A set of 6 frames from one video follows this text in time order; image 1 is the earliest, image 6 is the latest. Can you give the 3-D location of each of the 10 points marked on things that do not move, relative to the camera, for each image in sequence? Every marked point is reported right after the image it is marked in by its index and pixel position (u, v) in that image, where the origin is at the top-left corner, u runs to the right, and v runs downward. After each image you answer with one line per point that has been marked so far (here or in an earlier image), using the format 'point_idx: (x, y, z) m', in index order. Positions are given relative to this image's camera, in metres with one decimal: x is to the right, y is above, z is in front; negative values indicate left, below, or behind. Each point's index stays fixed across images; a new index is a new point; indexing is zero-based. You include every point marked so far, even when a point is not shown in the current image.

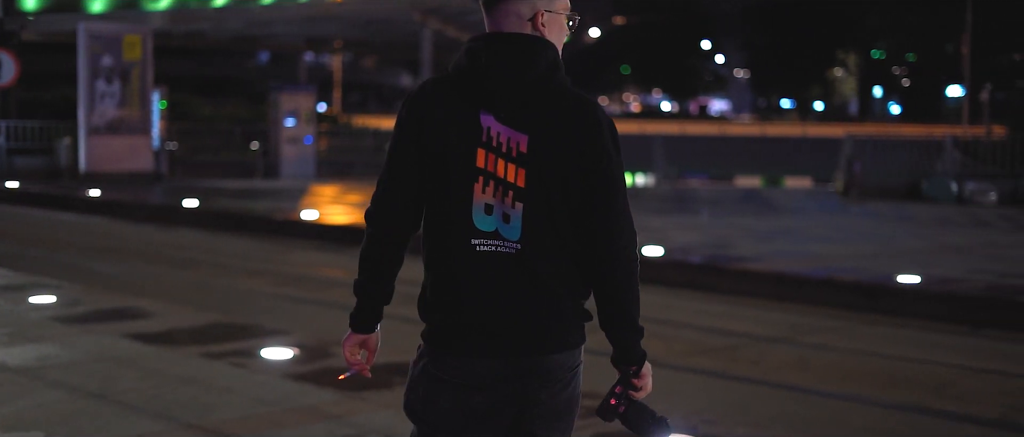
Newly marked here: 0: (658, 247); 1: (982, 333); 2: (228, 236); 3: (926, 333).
0: (+1.2, -0.2, +12.7) m
1: (+2.8, -0.7, +9.3) m
2: (-2.7, -0.2, +15.0) m
3: (+2.4, -0.7, +9.3) m
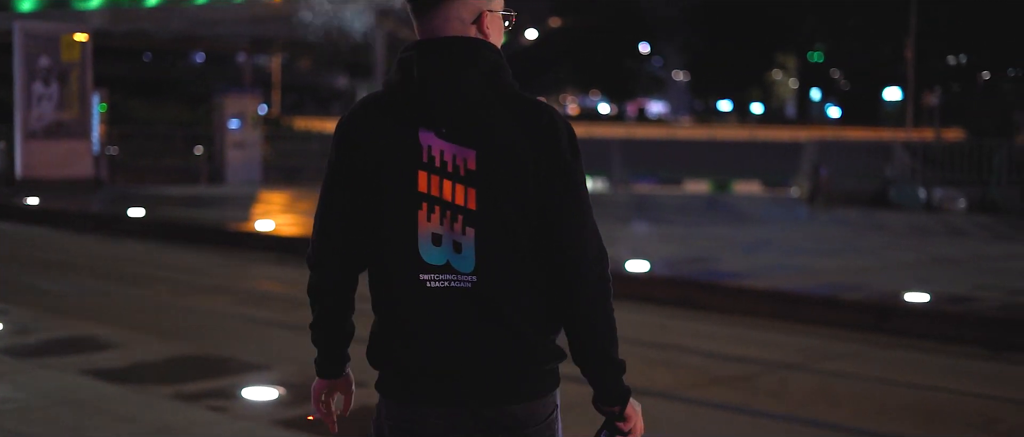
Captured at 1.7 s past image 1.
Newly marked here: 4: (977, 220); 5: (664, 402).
0: (+1.0, -0.3, +12.0) m
1: (+2.7, -0.8, +8.7) m
2: (-3.0, -0.3, +14.1) m
3: (+2.4, -0.8, +8.6) m
4: (+5.6, 0.0, +18.7) m
5: (+0.7, -0.9, +7.3) m
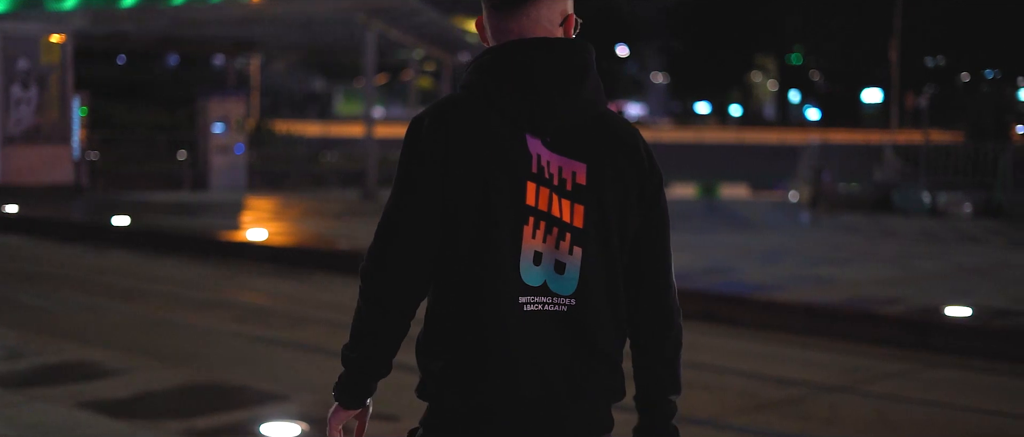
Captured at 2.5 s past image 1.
0: (+1.1, -0.4, +11.5) m
1: (+2.9, -0.8, +8.2) m
2: (-3.0, -0.4, +13.5) m
3: (+2.5, -0.8, +8.1) m
4: (+5.5, -0.1, +18.2) m
5: (+0.9, -0.9, +6.8) m
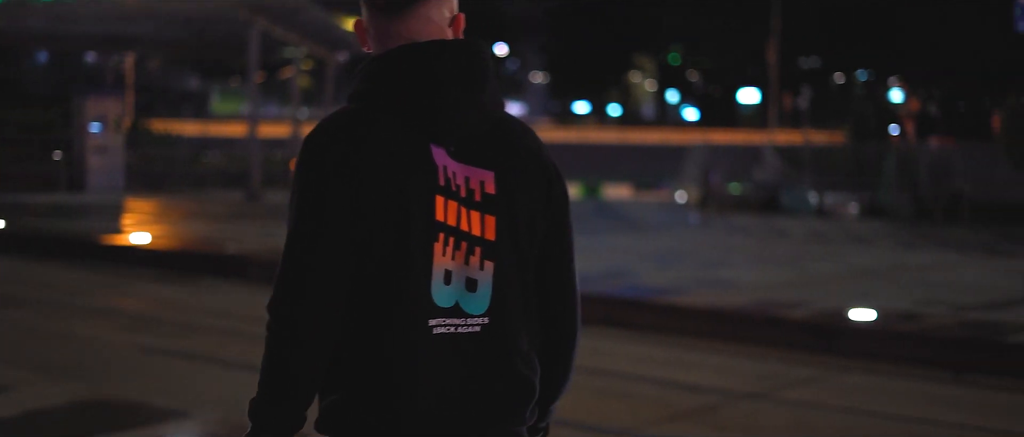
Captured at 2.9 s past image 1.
0: (+0.3, -0.4, +11.3) m
1: (+2.4, -0.8, +8.1) m
2: (-3.8, -0.4, +13.0) m
3: (+2.0, -0.8, +8.0) m
4: (+4.2, -0.1, +18.3) m
5: (+0.5, -0.9, +6.5) m
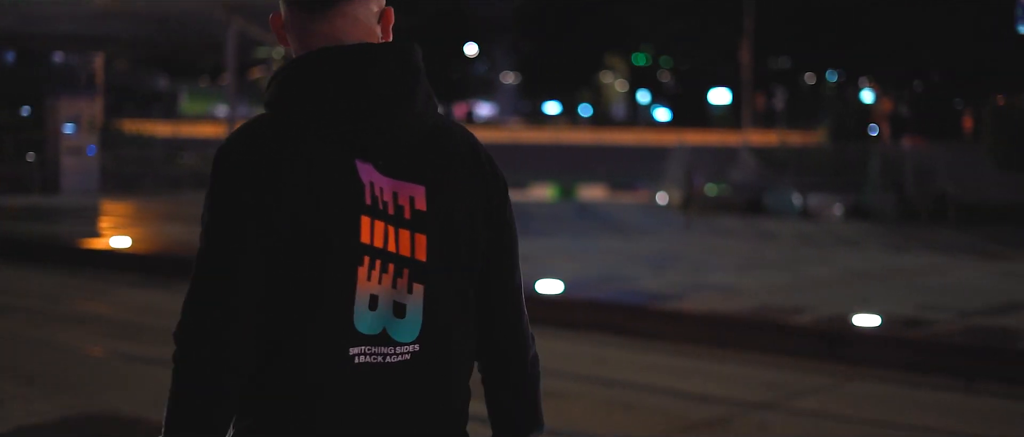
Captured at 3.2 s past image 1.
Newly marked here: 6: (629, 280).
0: (+0.3, -0.4, +11.1) m
1: (+2.4, -0.9, +7.9) m
2: (-3.9, -0.4, +12.7) m
3: (+2.1, -0.9, +7.8) m
4: (+4.0, -0.1, +18.2) m
5: (+0.5, -1.0, +6.3) m
6: (+0.9, -0.4, +11.6) m
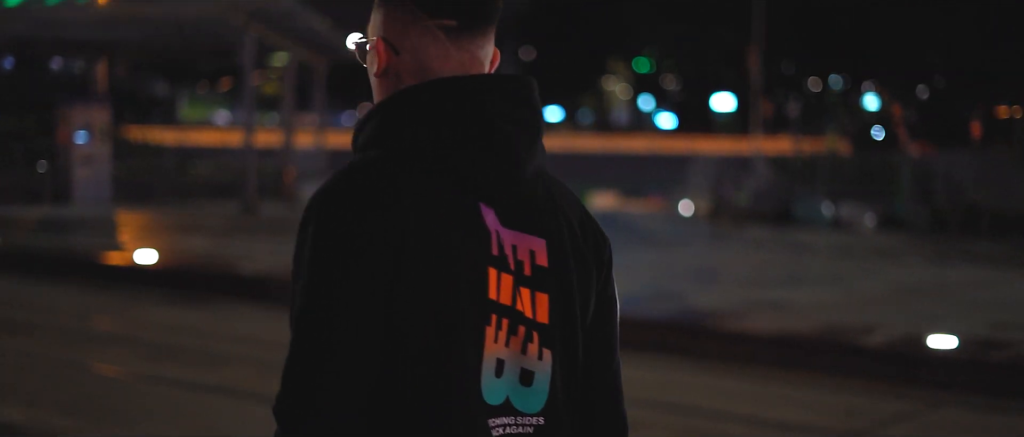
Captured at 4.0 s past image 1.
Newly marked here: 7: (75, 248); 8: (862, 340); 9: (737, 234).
0: (+0.6, -0.5, +10.6) m
1: (+2.7, -1.0, +7.5) m
2: (-3.6, -0.5, +12.2) m
3: (+2.4, -1.0, +7.4) m
4: (+4.3, -0.2, +17.8) m
5: (+0.9, -1.0, +5.9) m
6: (+1.2, -0.5, +11.2) m
7: (-4.3, -0.2, +15.3) m
8: (+2.0, -0.7, +8.9) m
9: (+2.6, -0.2, +18.3) m
